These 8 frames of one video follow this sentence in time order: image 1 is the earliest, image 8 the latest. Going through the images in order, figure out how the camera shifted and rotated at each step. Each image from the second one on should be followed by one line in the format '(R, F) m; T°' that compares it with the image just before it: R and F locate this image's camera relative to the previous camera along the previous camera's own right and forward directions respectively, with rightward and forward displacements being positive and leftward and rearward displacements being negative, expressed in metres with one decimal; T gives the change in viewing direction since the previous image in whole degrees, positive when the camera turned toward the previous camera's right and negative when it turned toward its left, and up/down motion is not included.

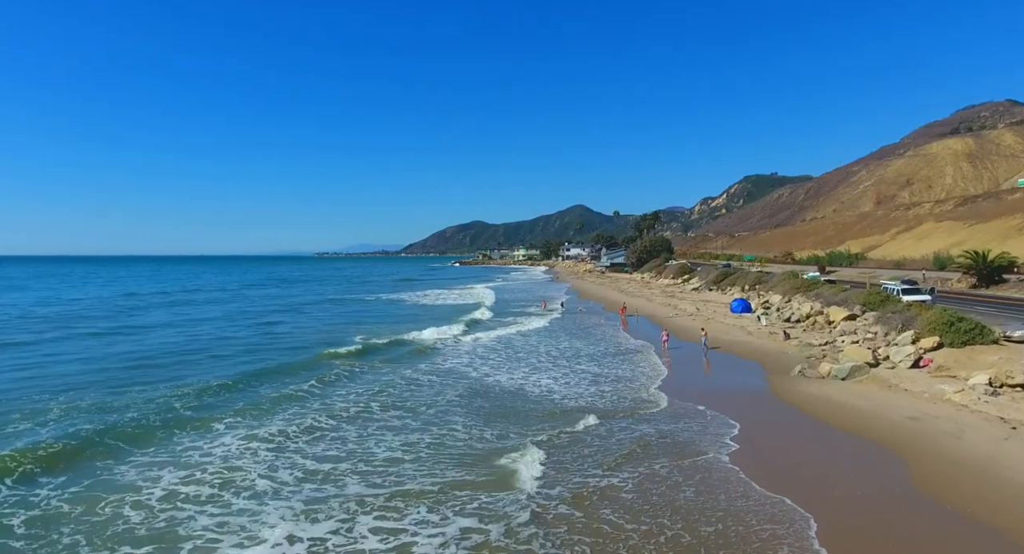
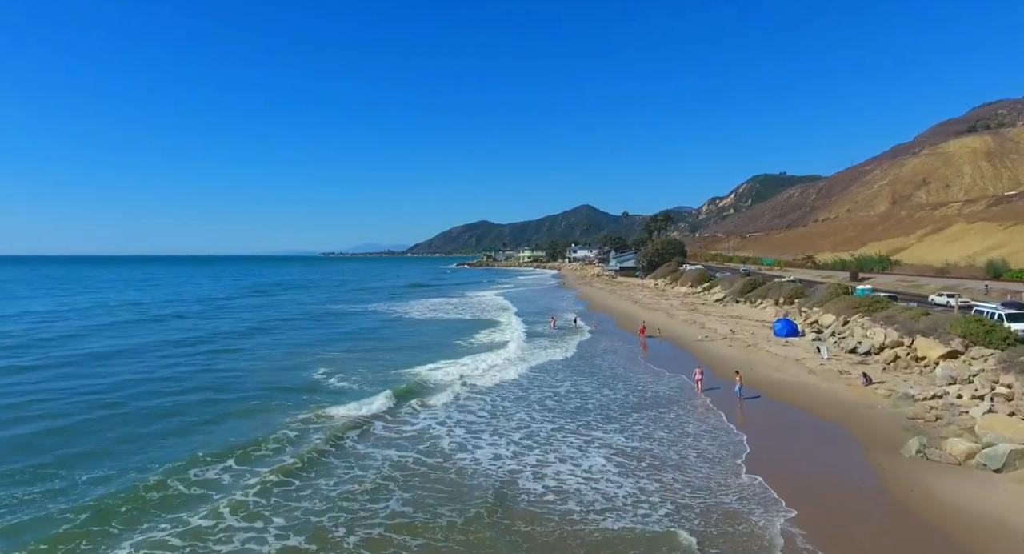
(+0.3, +4.9) m; -1°
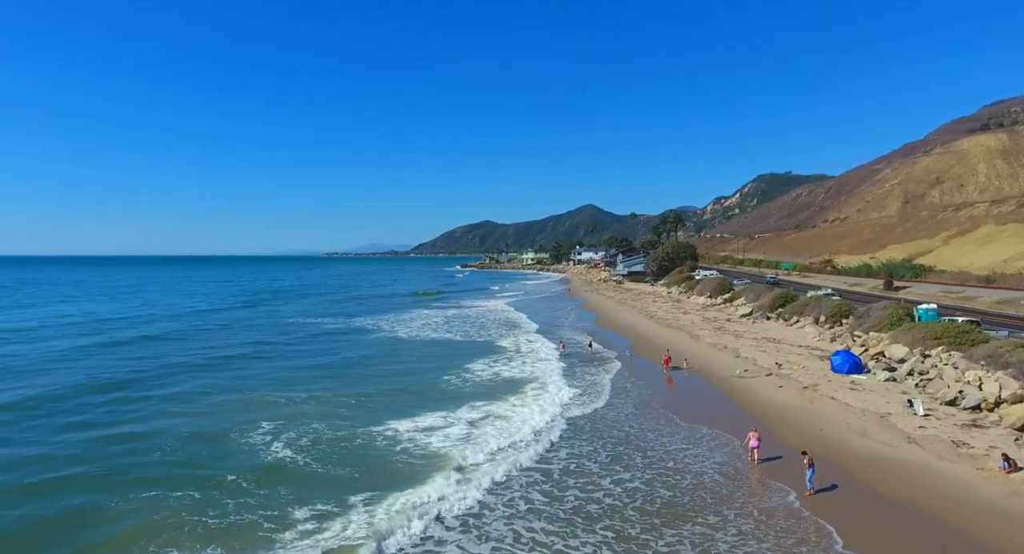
(+0.2, +4.6) m; 0°
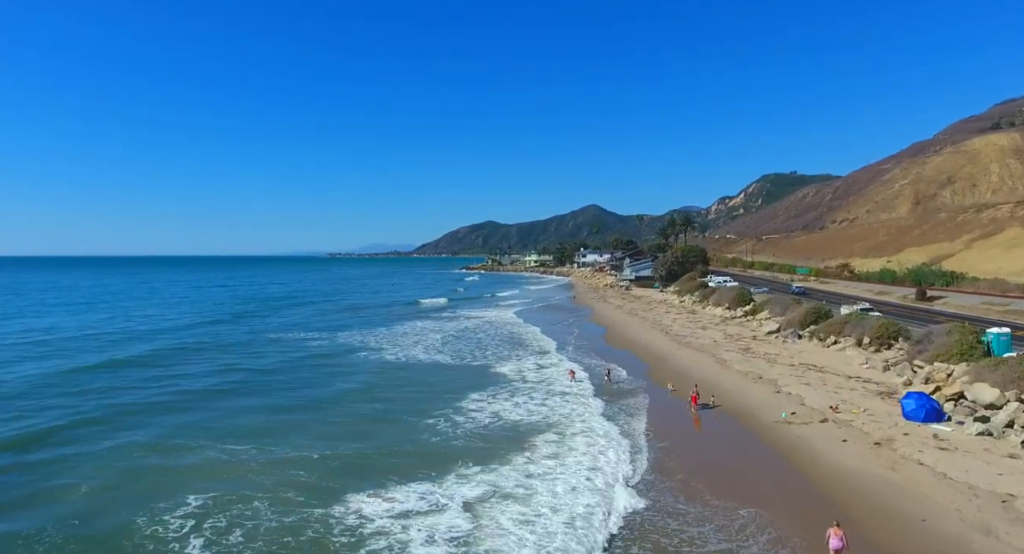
(+0.1, +3.6) m; 0°
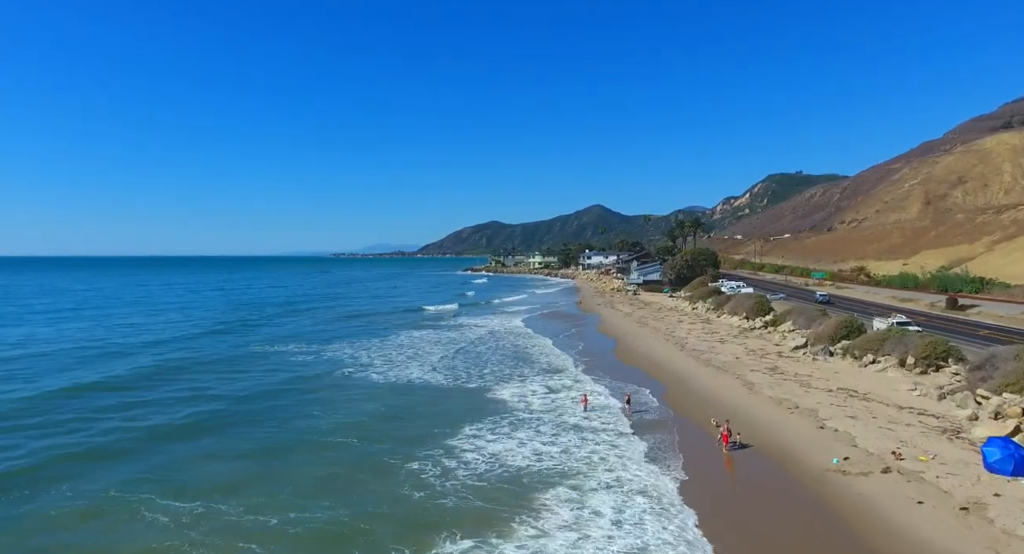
(0.0, +2.8) m; 0°
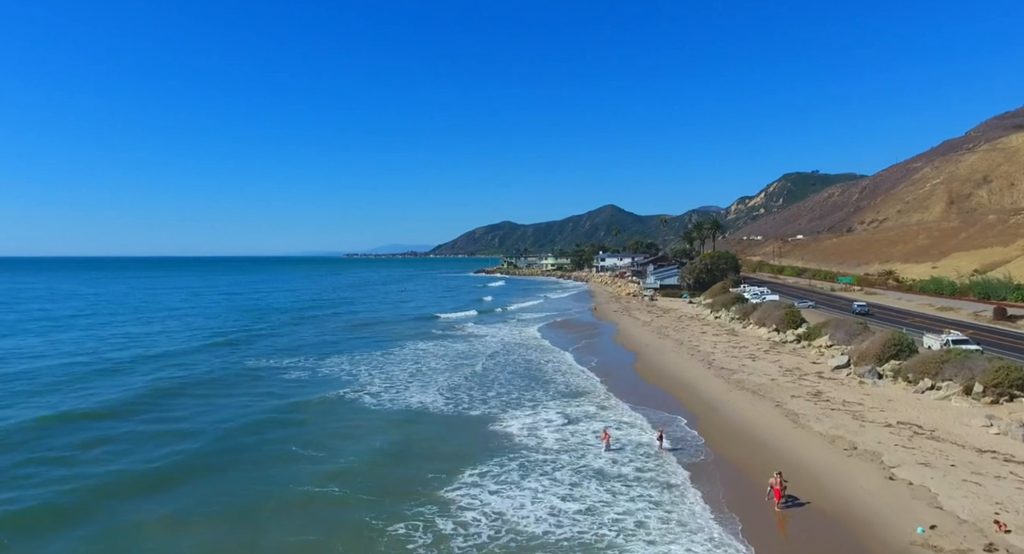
(+0.1, +2.8) m; -1°
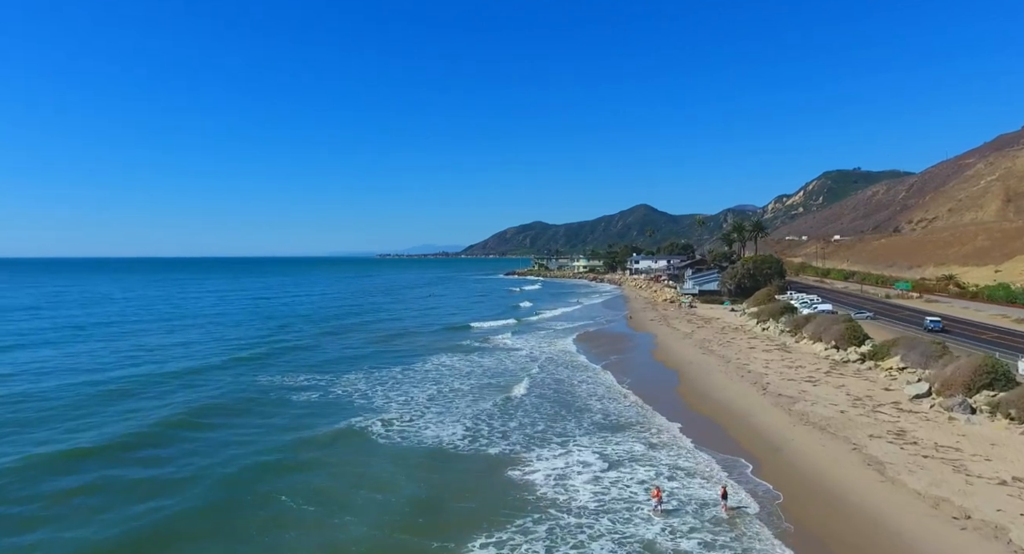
(+0.1, +3.0) m; -3°
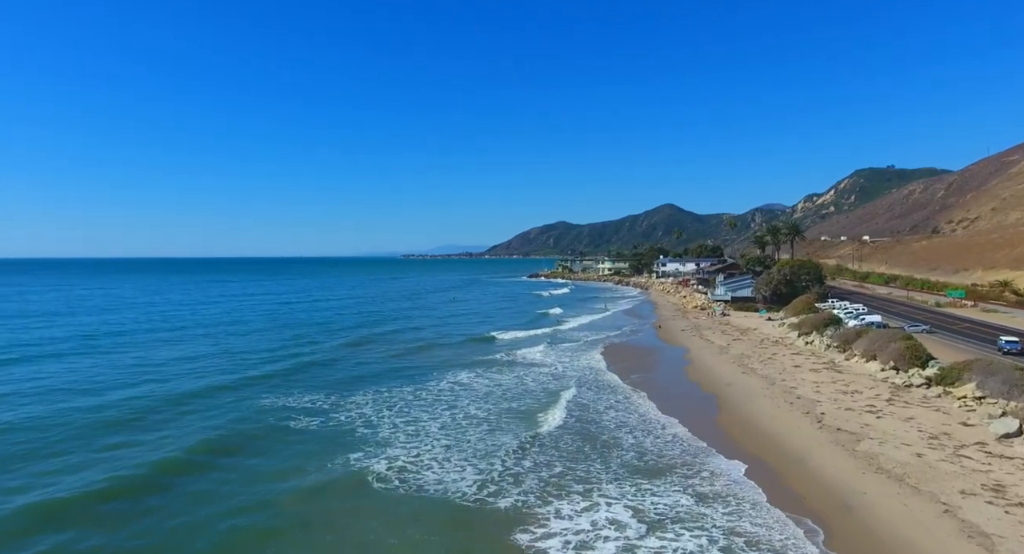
(+0.1, +3.0) m; -2°
